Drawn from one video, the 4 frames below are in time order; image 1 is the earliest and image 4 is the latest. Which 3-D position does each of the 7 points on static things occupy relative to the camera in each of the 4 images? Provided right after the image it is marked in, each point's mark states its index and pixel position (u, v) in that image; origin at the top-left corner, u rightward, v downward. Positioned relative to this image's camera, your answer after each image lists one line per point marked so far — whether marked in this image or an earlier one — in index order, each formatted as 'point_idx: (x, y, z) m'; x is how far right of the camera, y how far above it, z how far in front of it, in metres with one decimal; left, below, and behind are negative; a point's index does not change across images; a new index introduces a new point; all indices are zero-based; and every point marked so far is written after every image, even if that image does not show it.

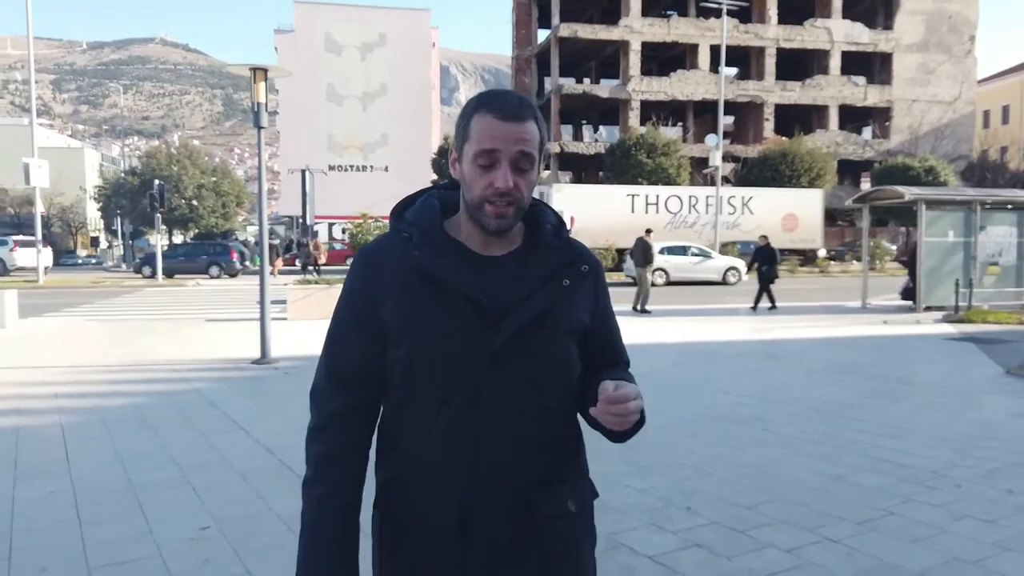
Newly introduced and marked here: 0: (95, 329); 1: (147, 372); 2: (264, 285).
0: (-7.6, -0.8, +14.6) m
1: (-4.5, -1.0, +10.0) m
2: (-3.6, 0.0, +11.8) m
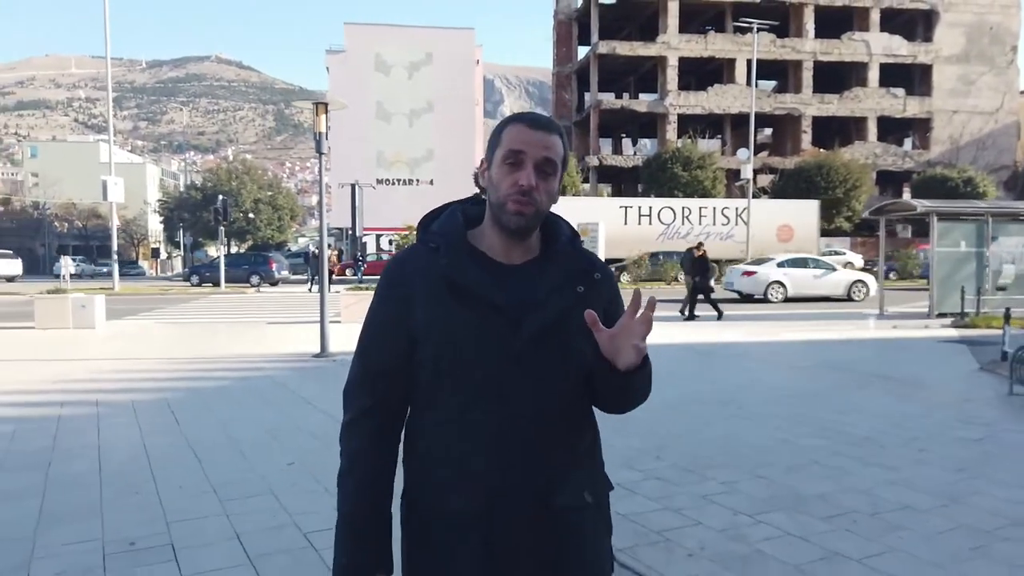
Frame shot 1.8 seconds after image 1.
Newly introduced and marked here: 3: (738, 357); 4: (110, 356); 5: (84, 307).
0: (-7.0, -0.9, +16.4) m
1: (-4.2, -1.1, +11.6) m
2: (-3.2, -0.1, +13.4) m
3: (+3.5, -1.1, +12.1) m
4: (-6.4, -1.1, +12.7) m
5: (-8.7, -0.4, +16.2) m
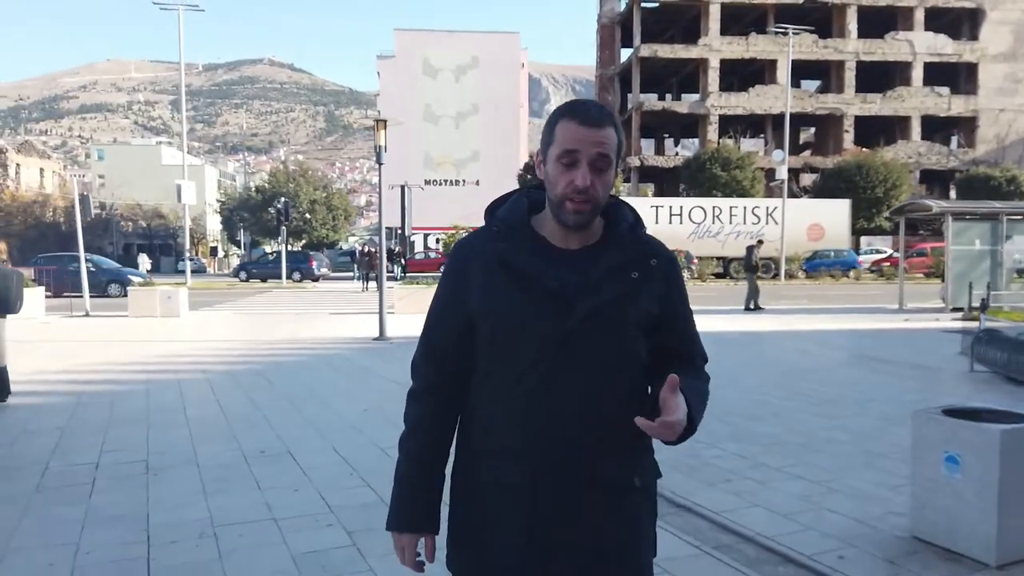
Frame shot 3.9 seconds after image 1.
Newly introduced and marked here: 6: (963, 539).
0: (-6.2, -0.7, +18.4) m
1: (-3.6, -1.0, +13.5) m
2: (-2.5, +0.1, +15.2) m
3: (+4.1, -1.0, +13.5) m
4: (-5.8, -0.9, +14.6) m
5: (-7.9, -0.2, +18.3) m
6: (+2.2, -1.2, +3.9) m
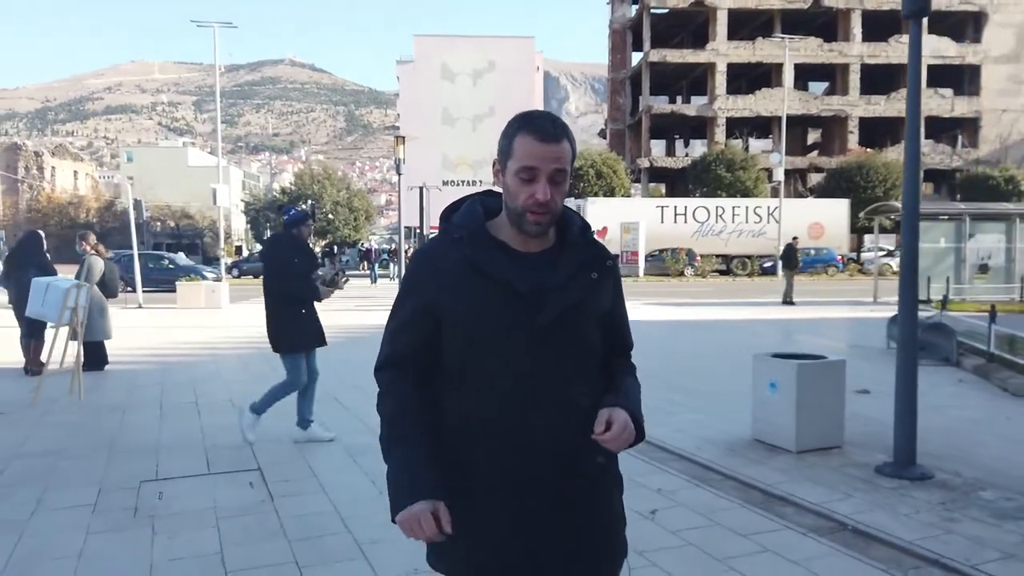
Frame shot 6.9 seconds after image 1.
0: (-6.0, -0.6, +20.7) m
1: (-3.6, -0.8, +15.7) m
2: (-2.4, +0.2, +17.4) m
3: (+4.1, -0.8, +15.5) m
4: (-5.7, -0.8, +16.9) m
5: (-7.7, -0.1, +20.6) m
6: (+2.0, -1.1, +6.0) m
